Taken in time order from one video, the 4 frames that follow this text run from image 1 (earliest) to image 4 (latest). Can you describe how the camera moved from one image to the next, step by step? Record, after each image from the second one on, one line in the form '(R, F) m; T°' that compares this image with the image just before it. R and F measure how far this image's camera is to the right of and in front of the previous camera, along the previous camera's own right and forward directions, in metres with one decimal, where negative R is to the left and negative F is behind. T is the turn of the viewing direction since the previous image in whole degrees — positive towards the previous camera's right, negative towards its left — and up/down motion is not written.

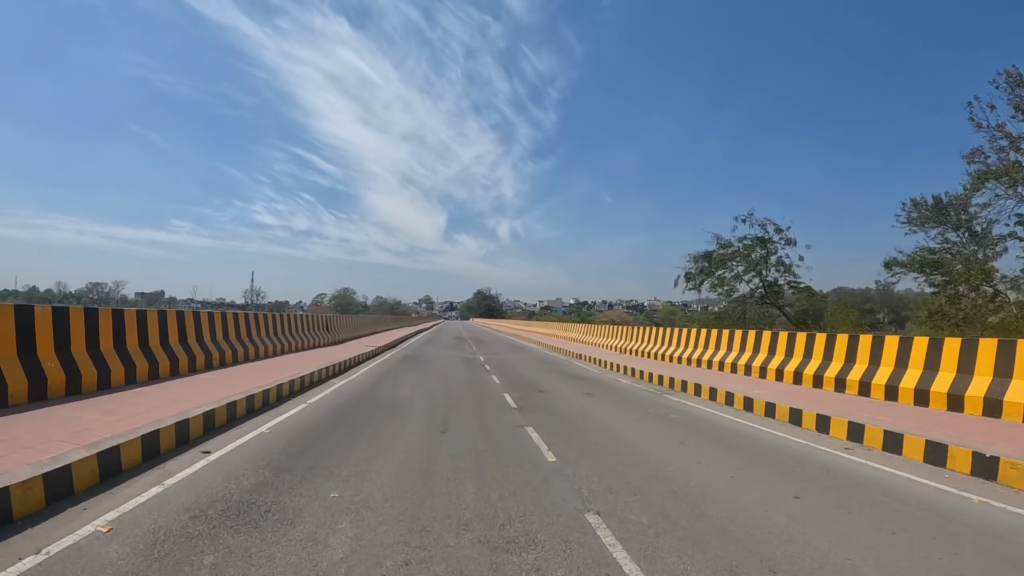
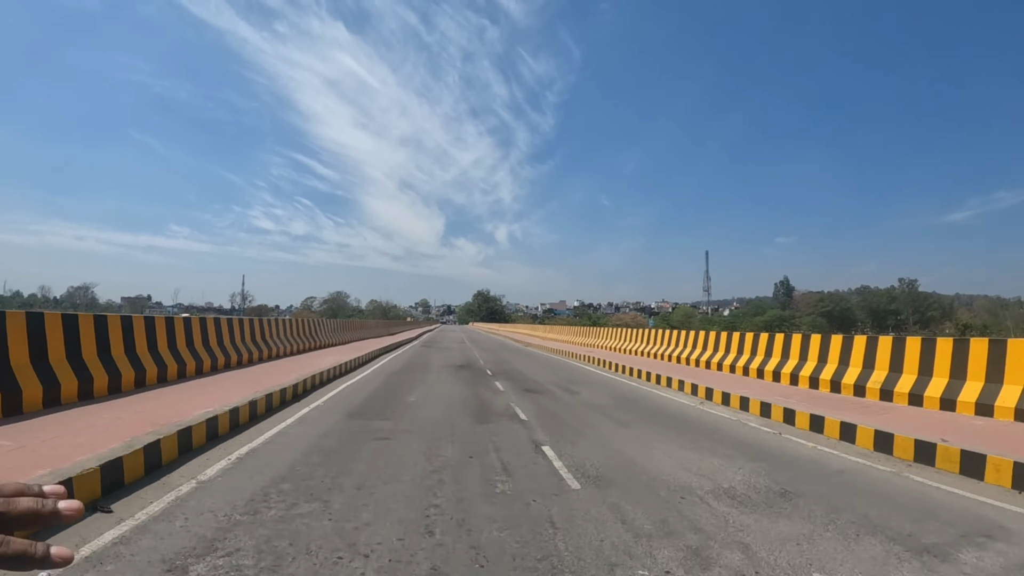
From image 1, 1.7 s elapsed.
(-0.2, +1.8) m; 0°
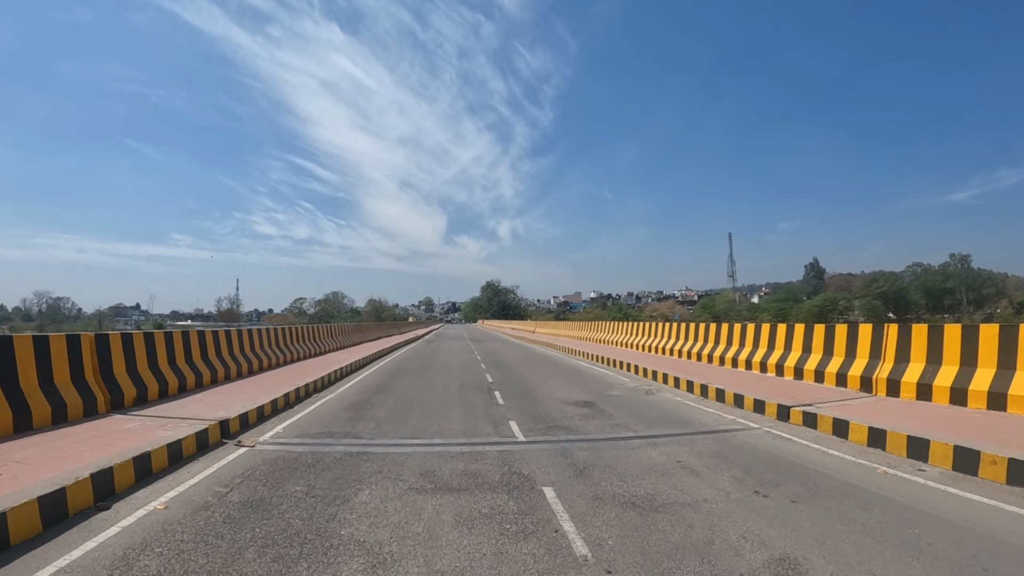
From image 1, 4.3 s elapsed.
(-0.3, +2.7) m; 0°
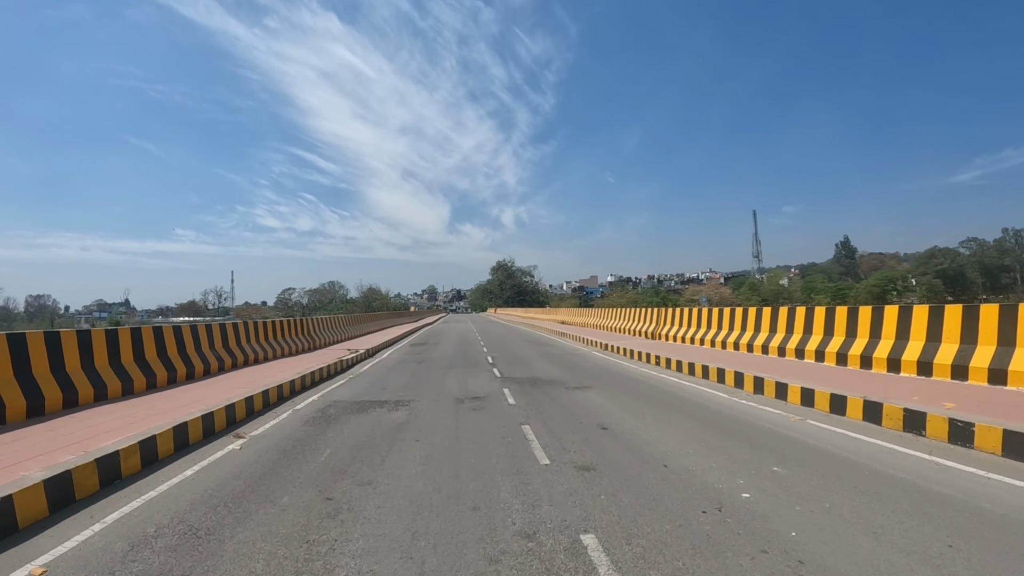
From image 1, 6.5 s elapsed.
(-0.2, +2.4) m; 0°
